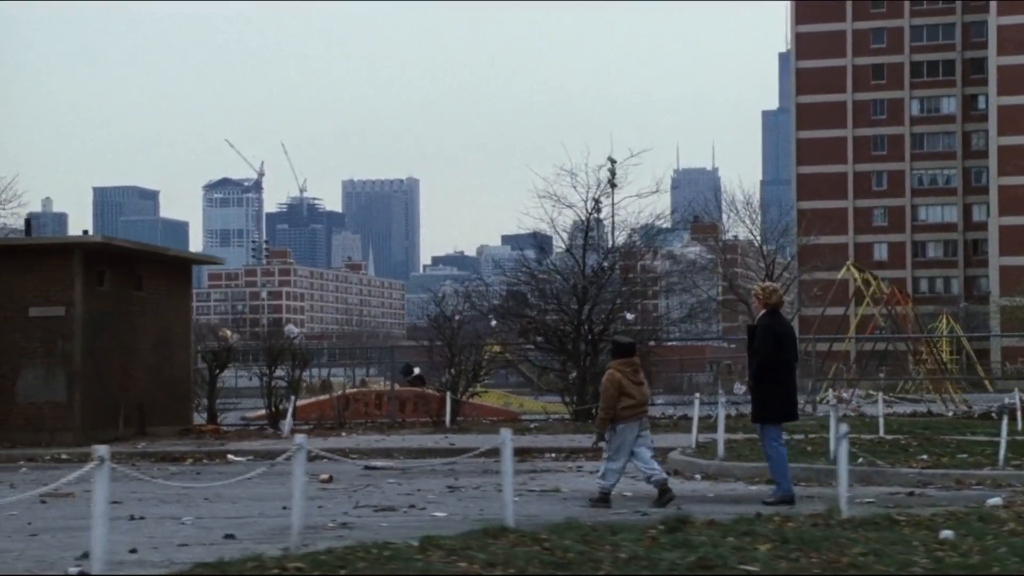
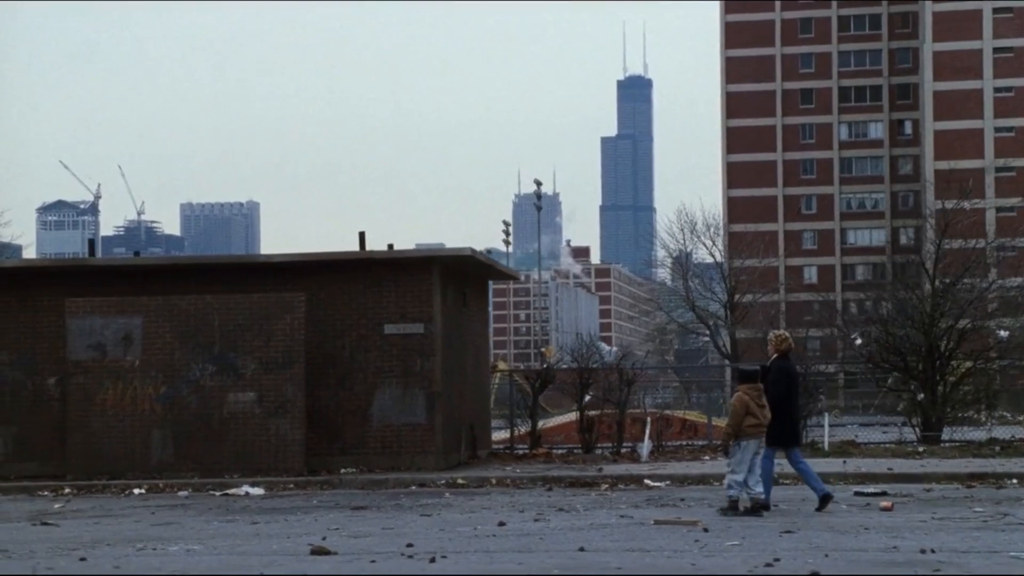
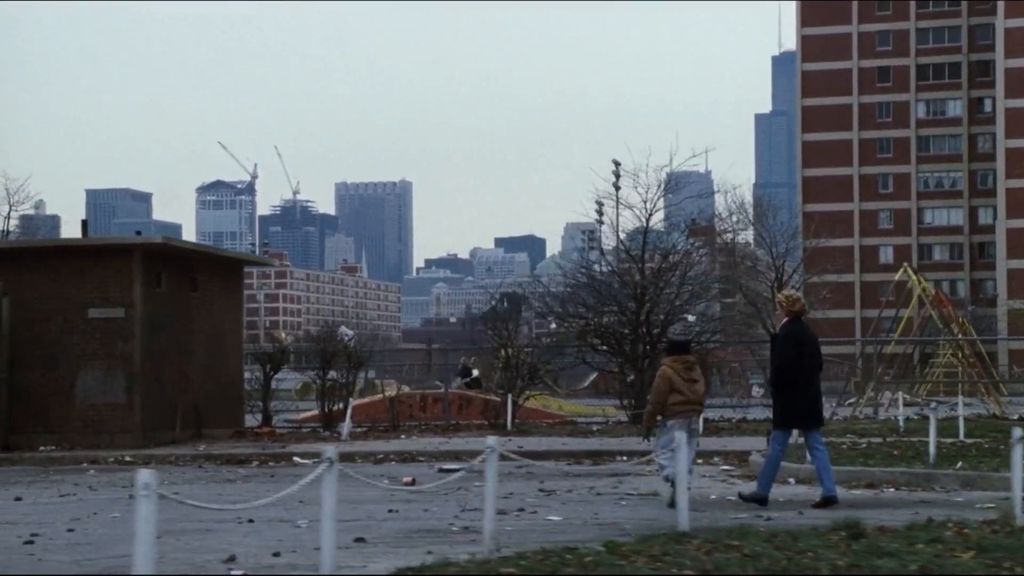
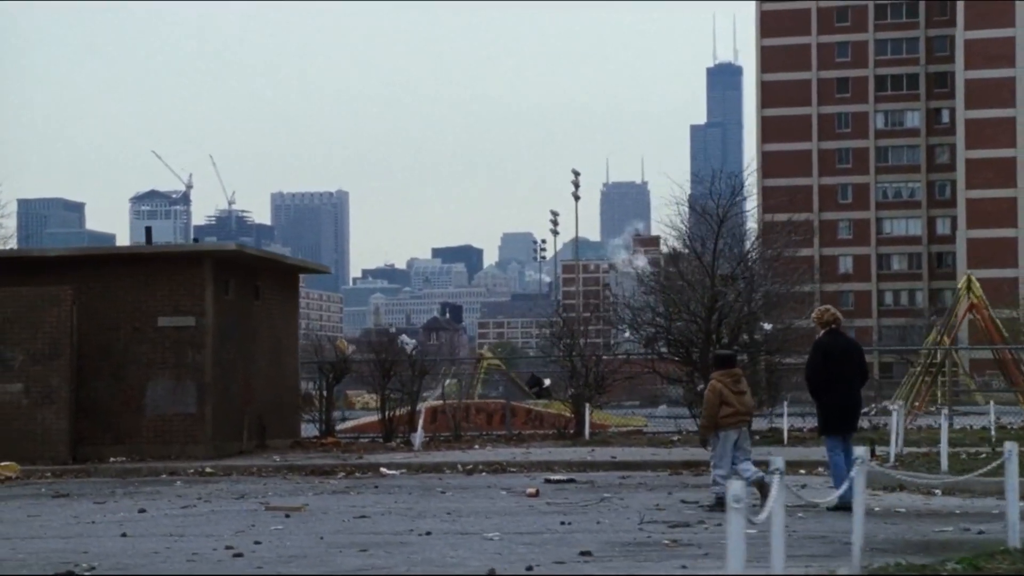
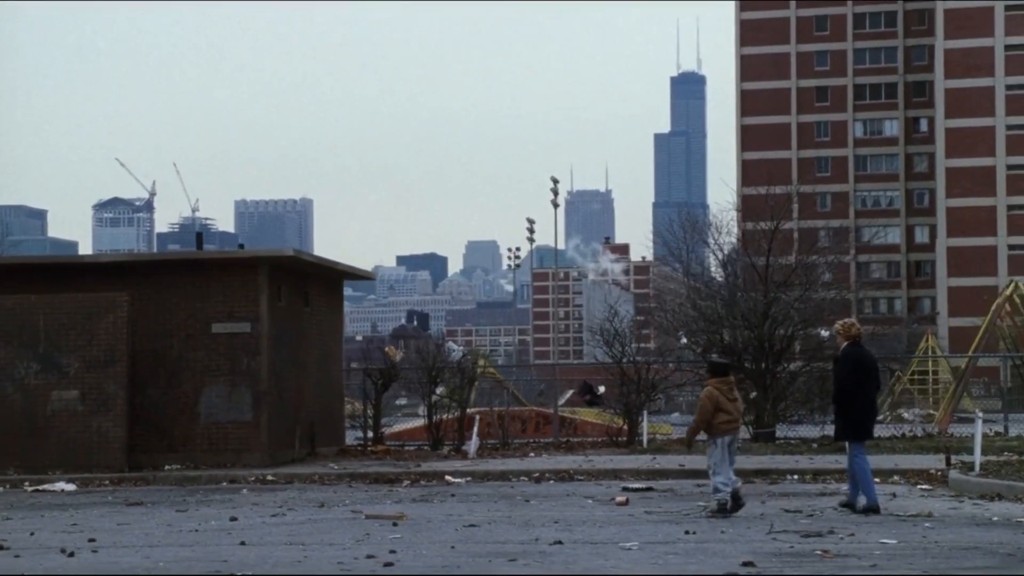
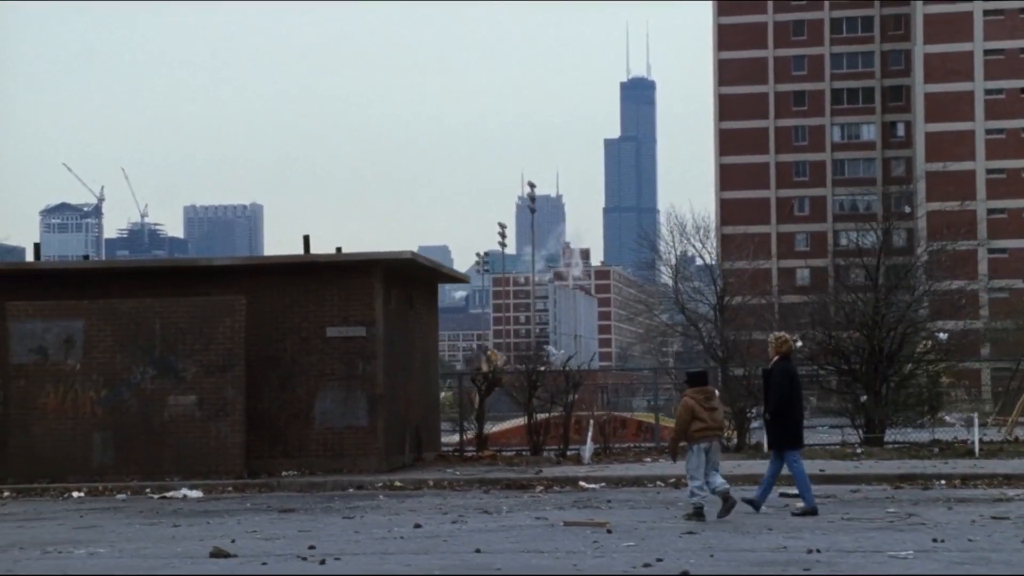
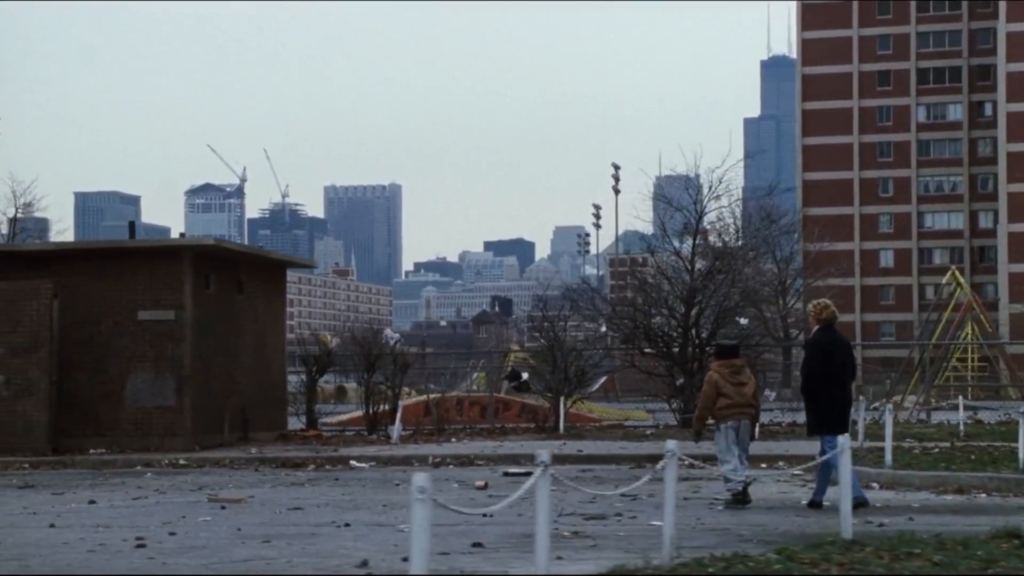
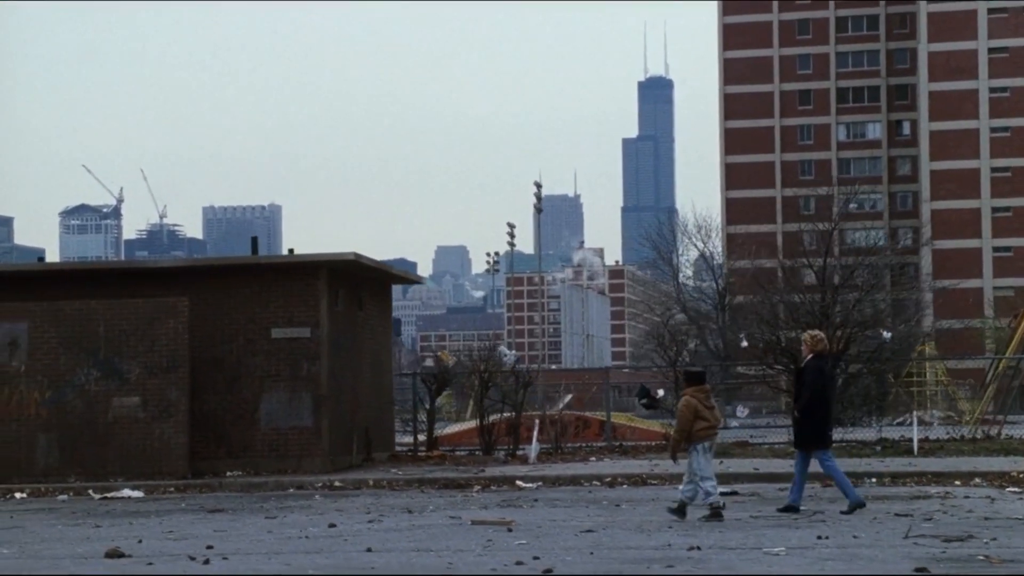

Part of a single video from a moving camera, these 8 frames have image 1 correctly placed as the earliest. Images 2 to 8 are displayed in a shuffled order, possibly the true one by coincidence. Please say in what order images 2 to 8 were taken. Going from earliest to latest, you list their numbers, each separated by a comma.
3, 7, 4, 5, 8, 6, 2
